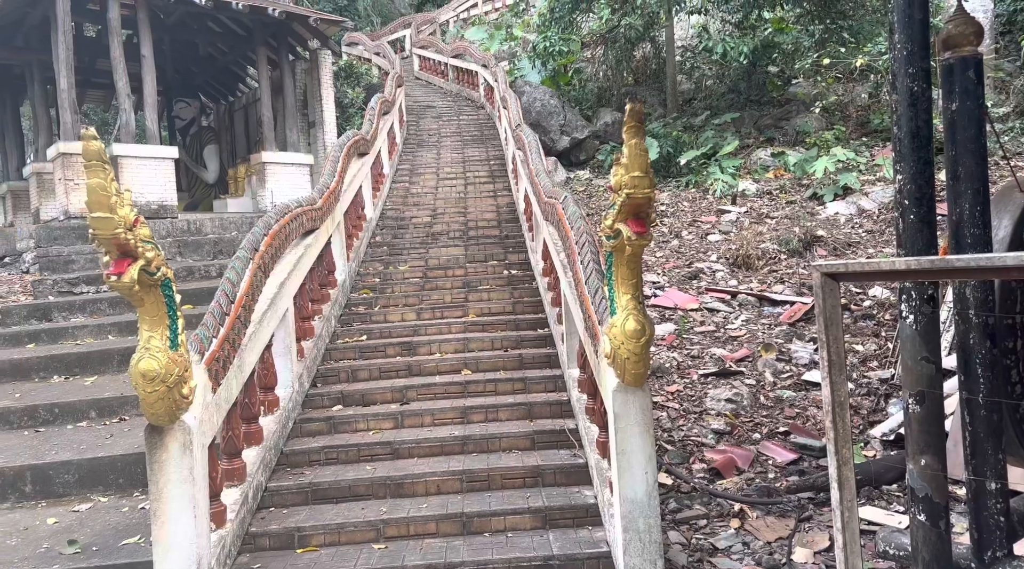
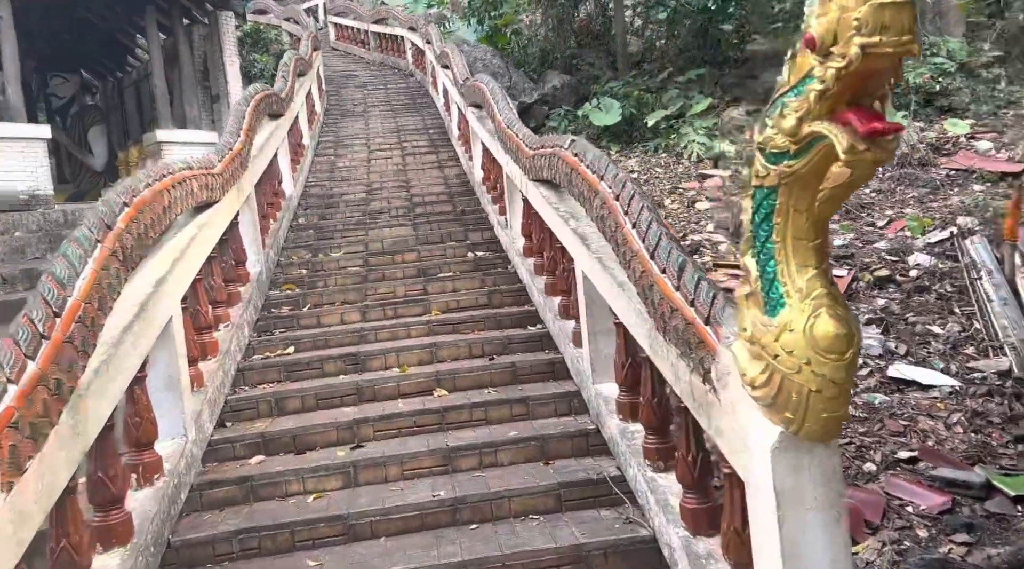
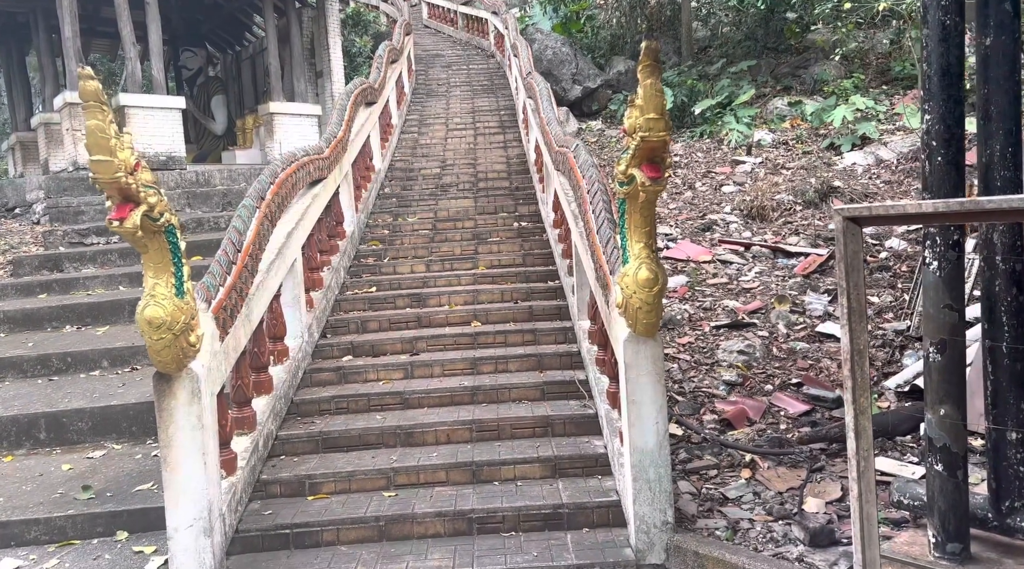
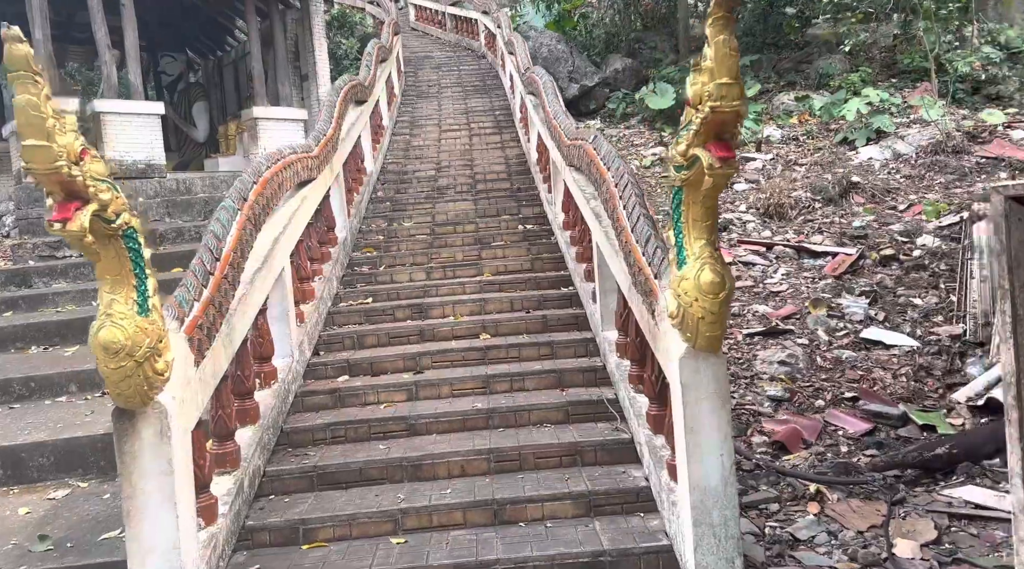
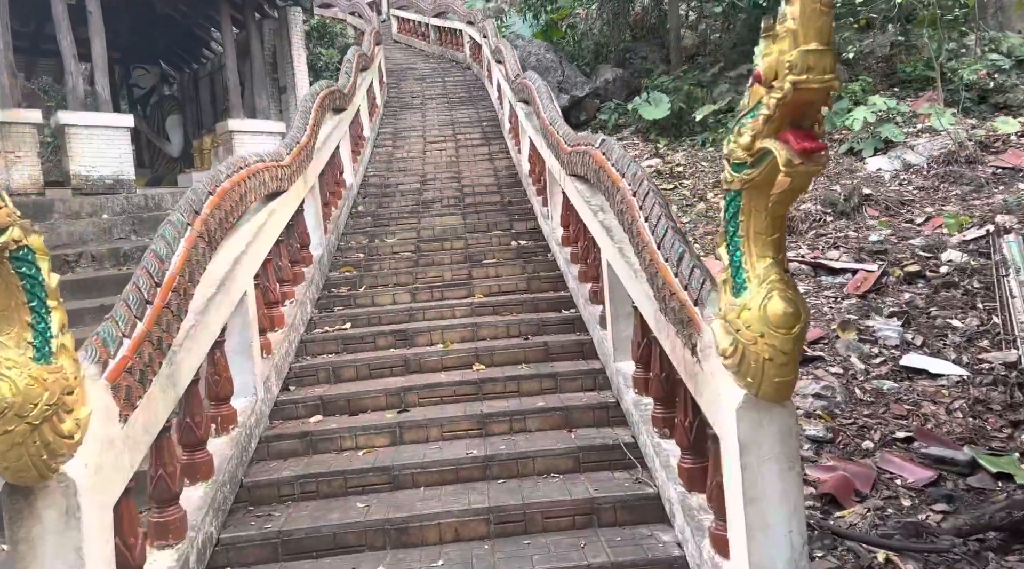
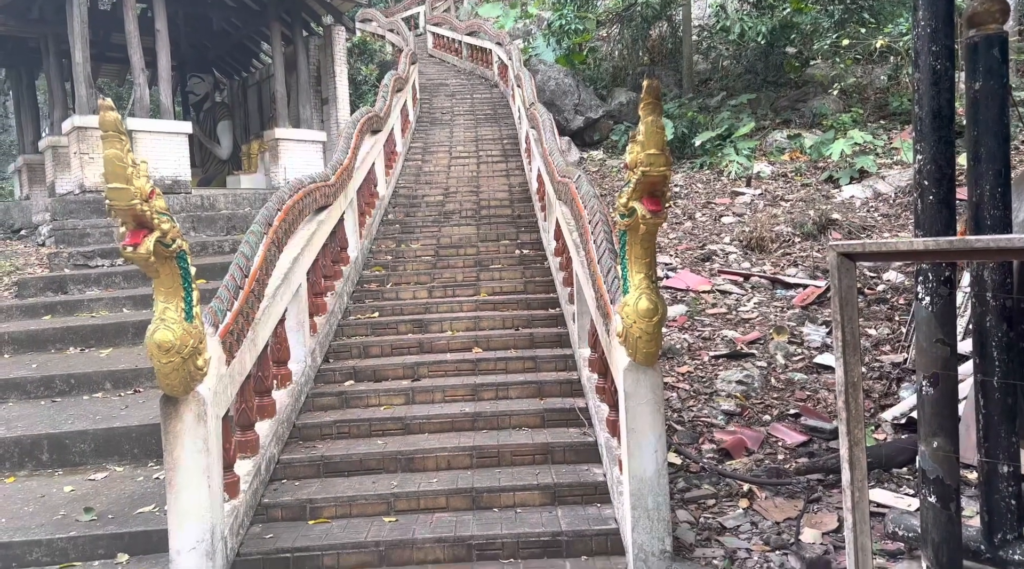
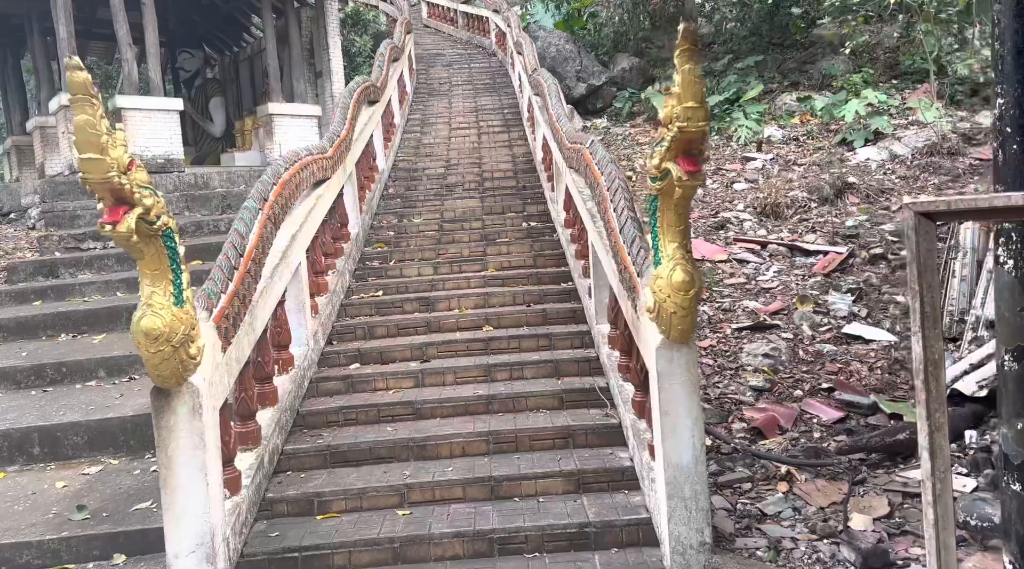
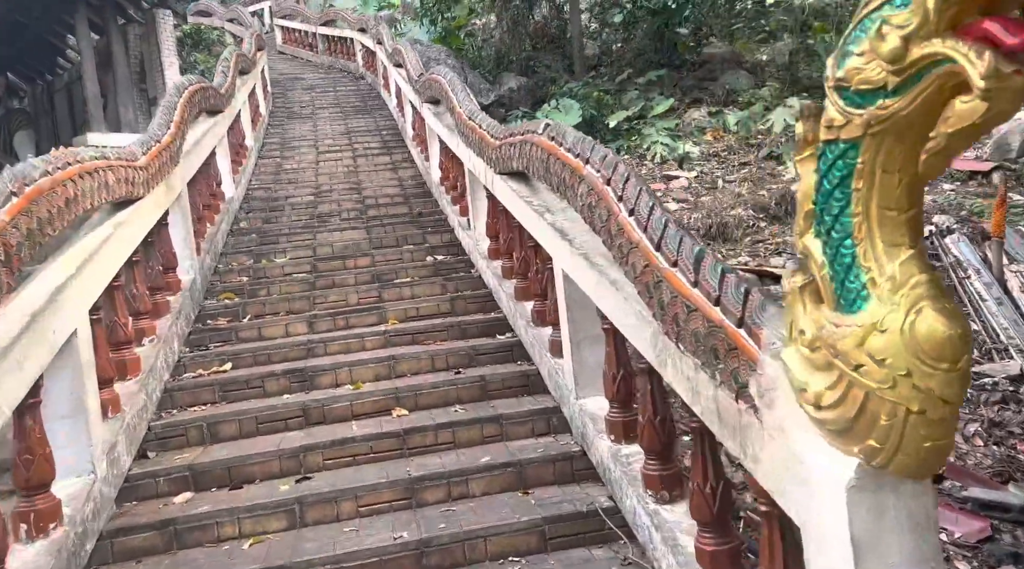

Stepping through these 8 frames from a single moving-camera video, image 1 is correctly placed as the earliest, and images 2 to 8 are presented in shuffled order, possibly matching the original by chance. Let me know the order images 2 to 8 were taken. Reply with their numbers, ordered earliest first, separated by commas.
6, 3, 7, 4, 5, 2, 8
